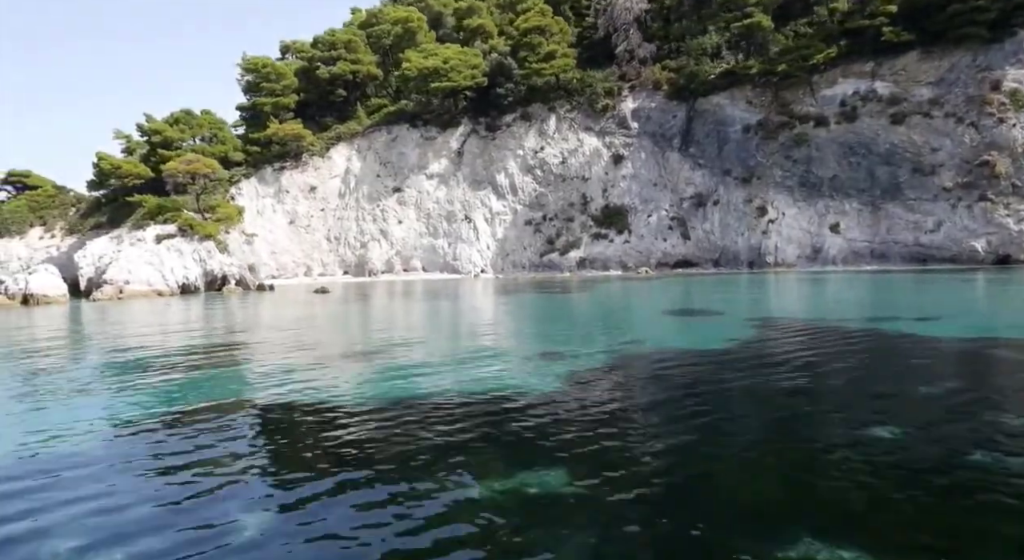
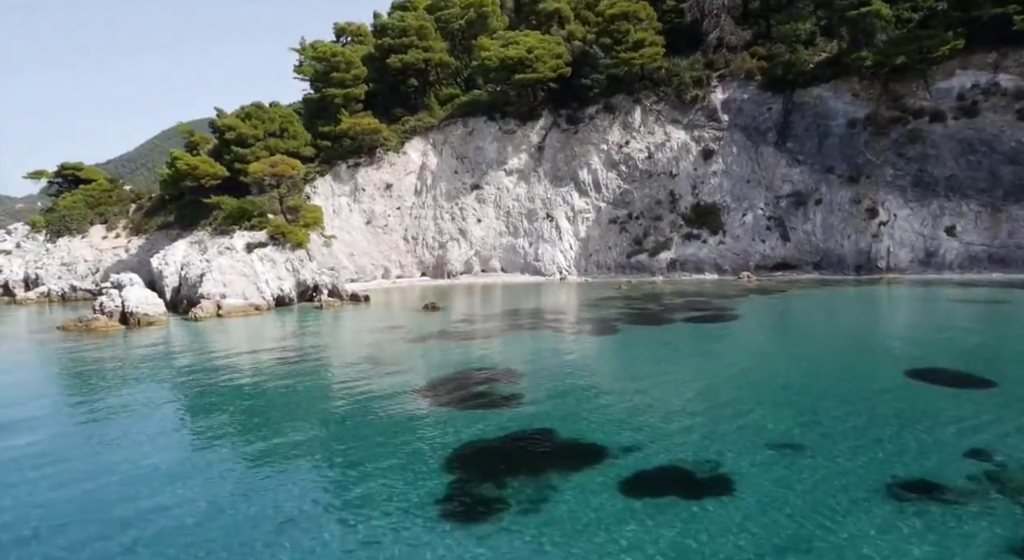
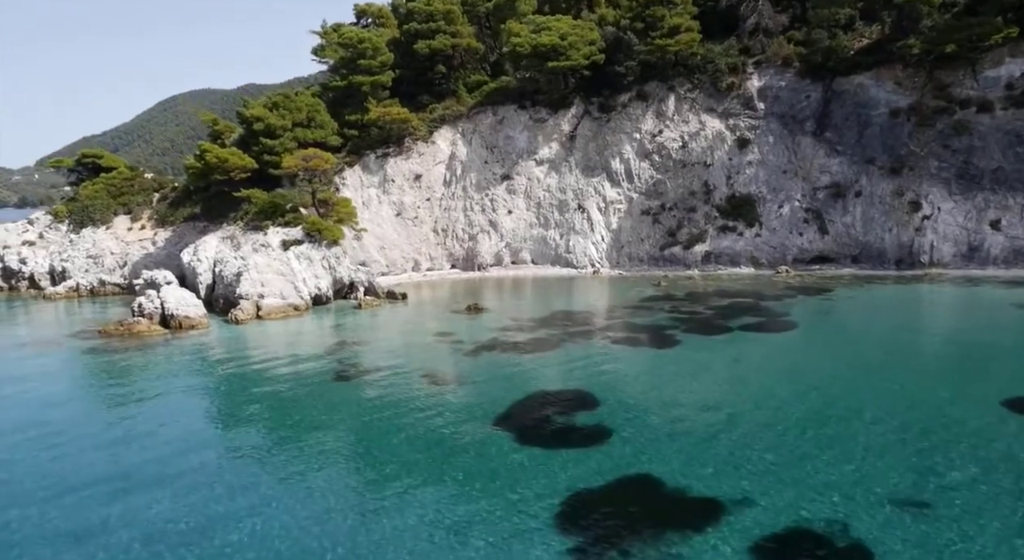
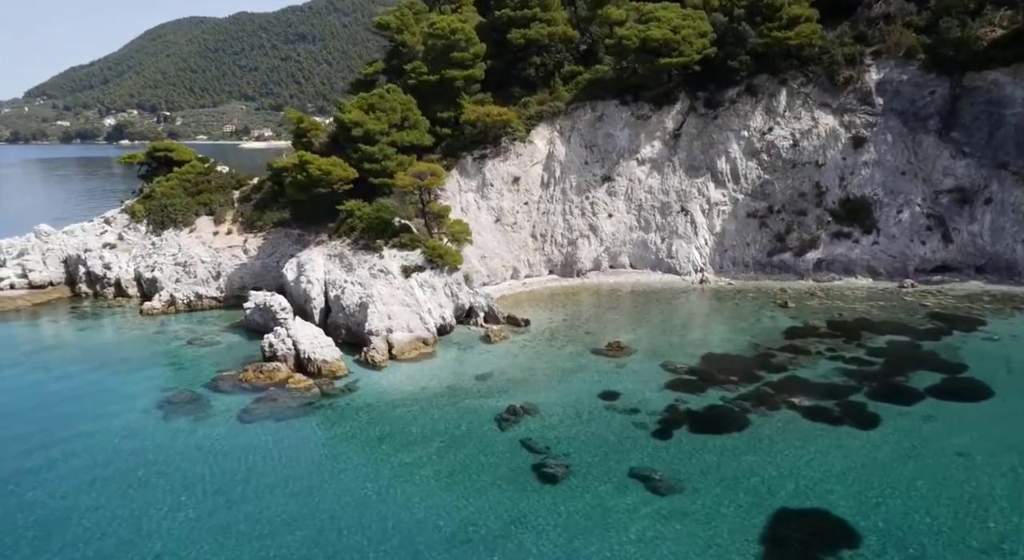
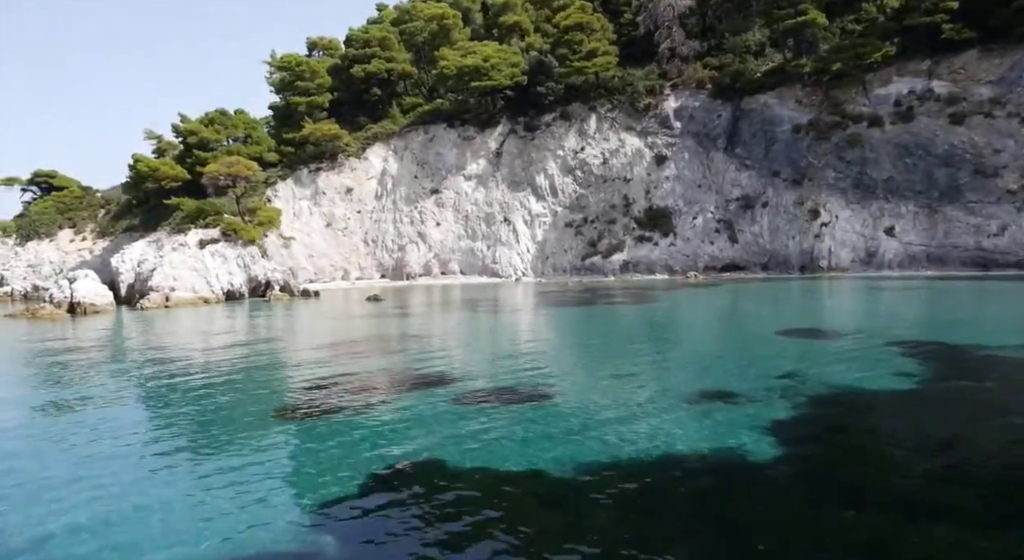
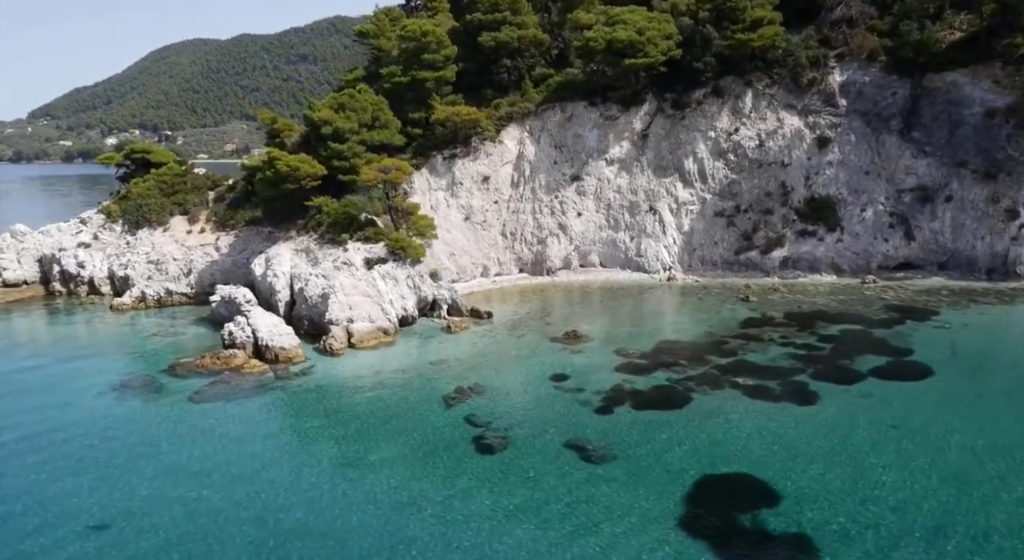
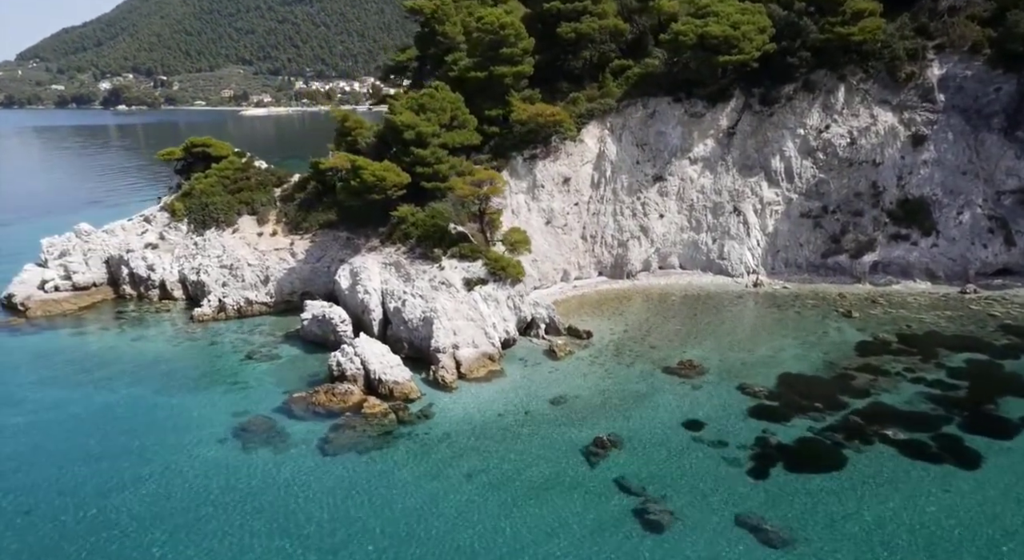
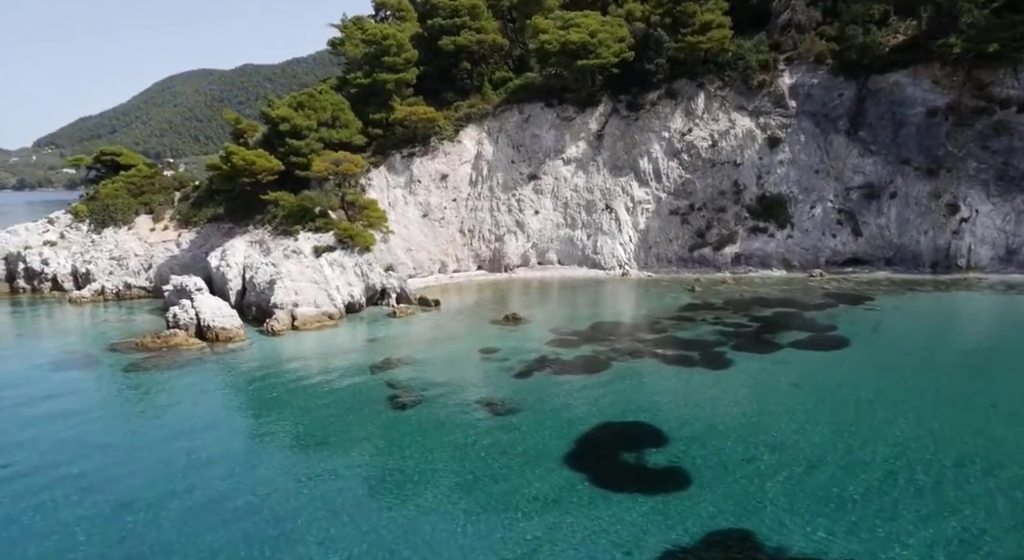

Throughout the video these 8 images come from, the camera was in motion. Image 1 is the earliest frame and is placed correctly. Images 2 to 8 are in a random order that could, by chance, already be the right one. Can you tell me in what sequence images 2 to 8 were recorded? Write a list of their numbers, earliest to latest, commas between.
5, 2, 3, 8, 6, 4, 7
